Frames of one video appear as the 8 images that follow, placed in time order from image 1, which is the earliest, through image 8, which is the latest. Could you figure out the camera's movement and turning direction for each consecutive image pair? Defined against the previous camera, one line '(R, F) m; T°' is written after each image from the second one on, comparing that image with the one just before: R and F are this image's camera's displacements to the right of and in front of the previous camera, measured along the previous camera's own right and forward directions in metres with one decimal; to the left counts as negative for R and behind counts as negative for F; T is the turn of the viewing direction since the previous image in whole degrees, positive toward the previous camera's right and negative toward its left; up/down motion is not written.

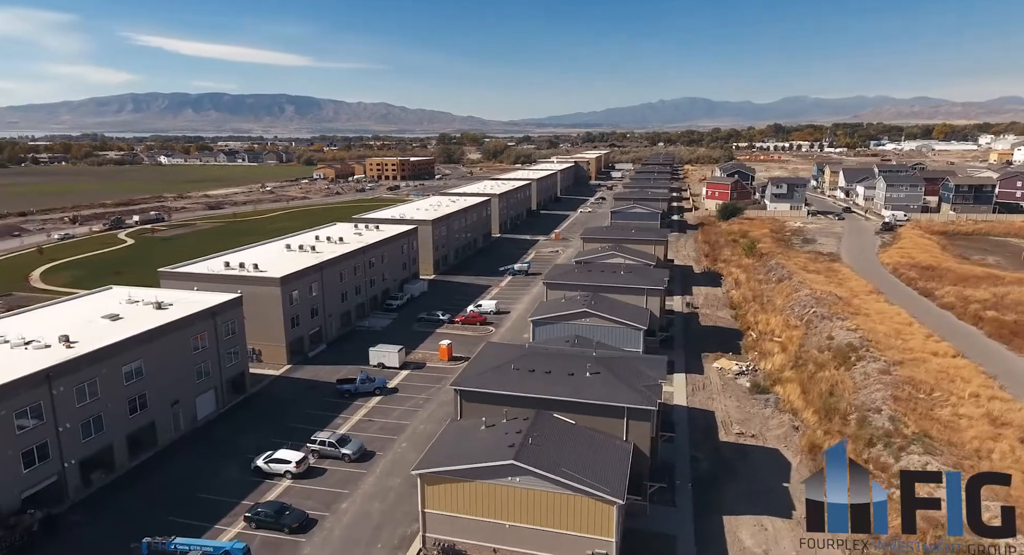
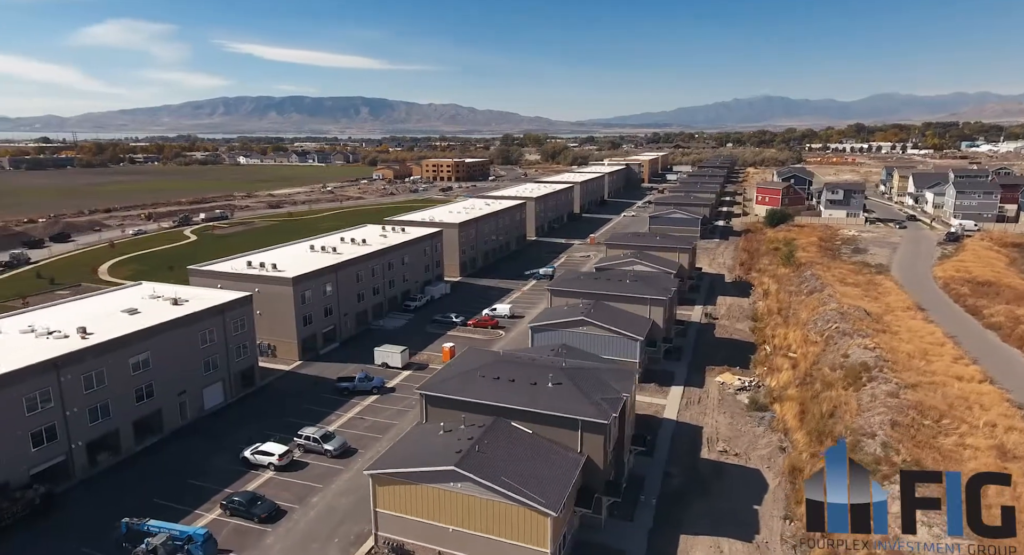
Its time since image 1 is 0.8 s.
(+4.4, -0.3) m; -7°
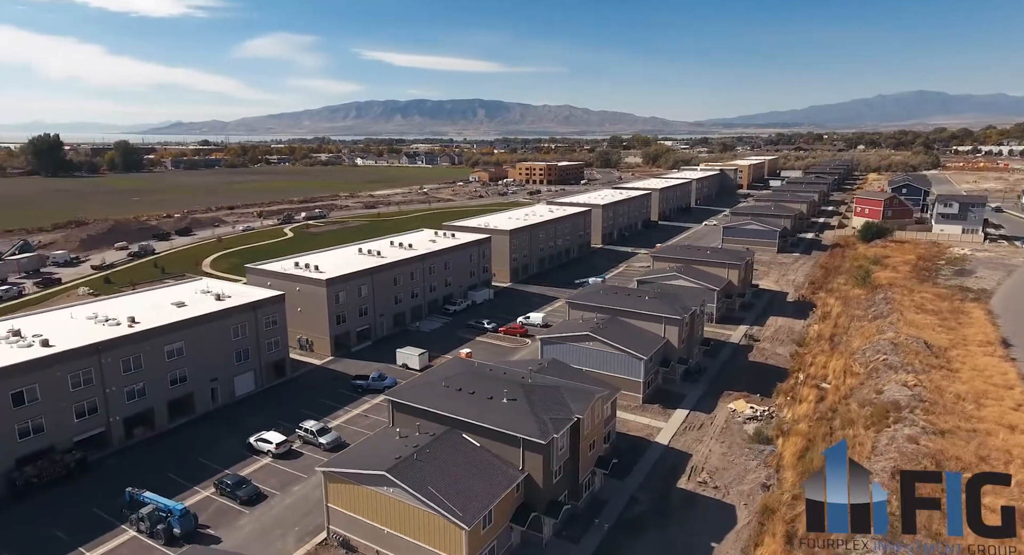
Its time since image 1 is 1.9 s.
(+6.7, -0.1) m; -11°
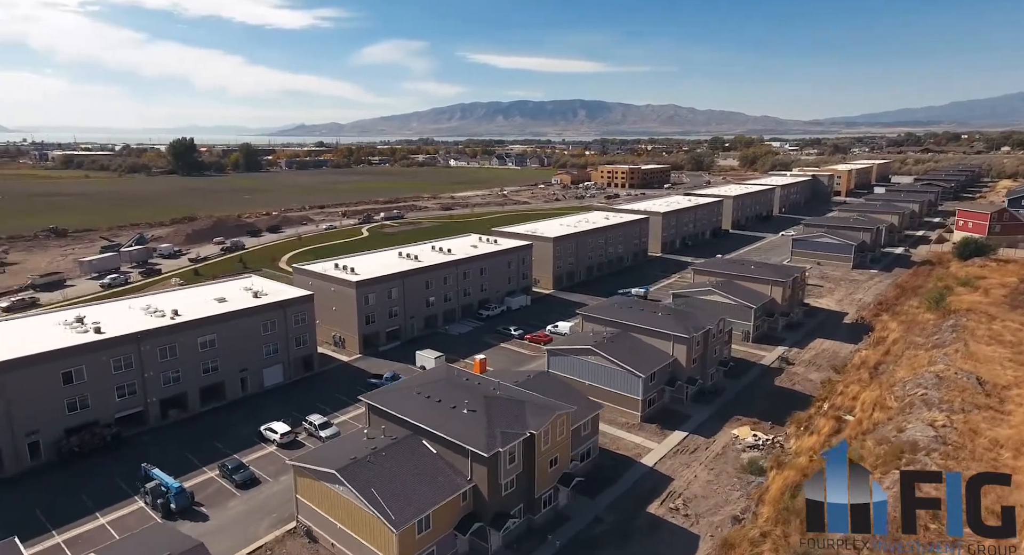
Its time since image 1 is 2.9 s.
(+6.1, -0.1) m; -10°
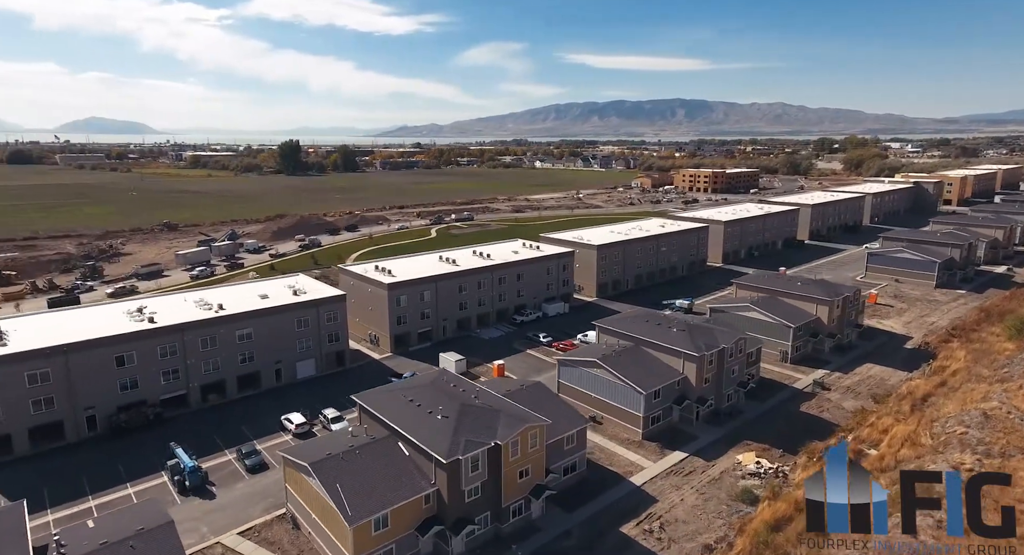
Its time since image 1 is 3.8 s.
(+5.5, -0.1) m; -9°
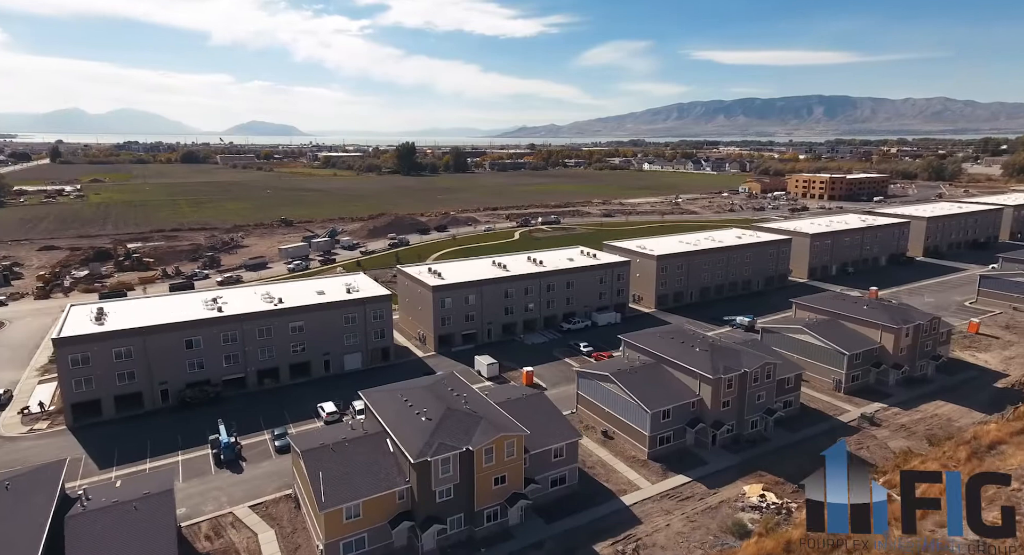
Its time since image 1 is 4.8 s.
(+6.4, -0.1) m; -12°
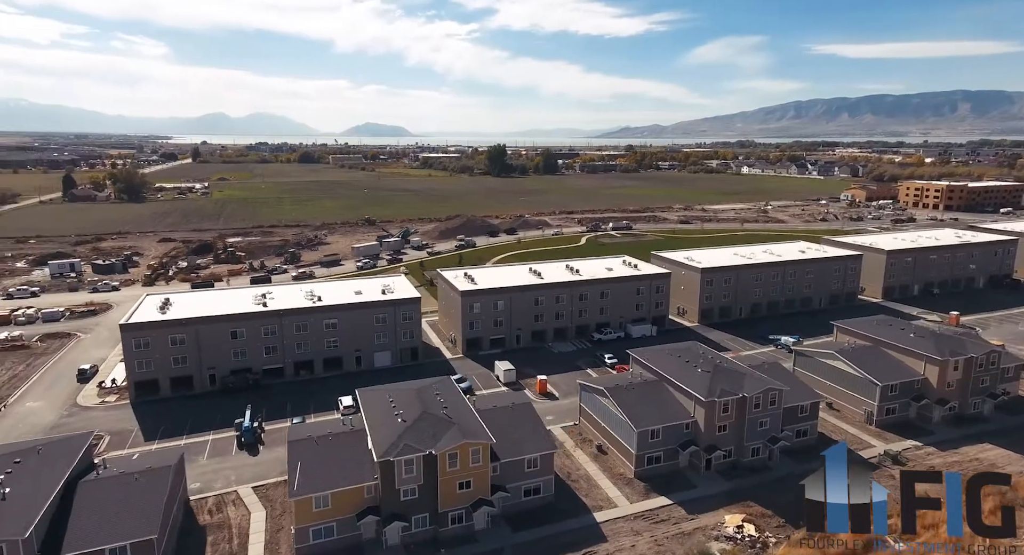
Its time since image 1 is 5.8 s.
(+6.5, -0.1) m; -10°
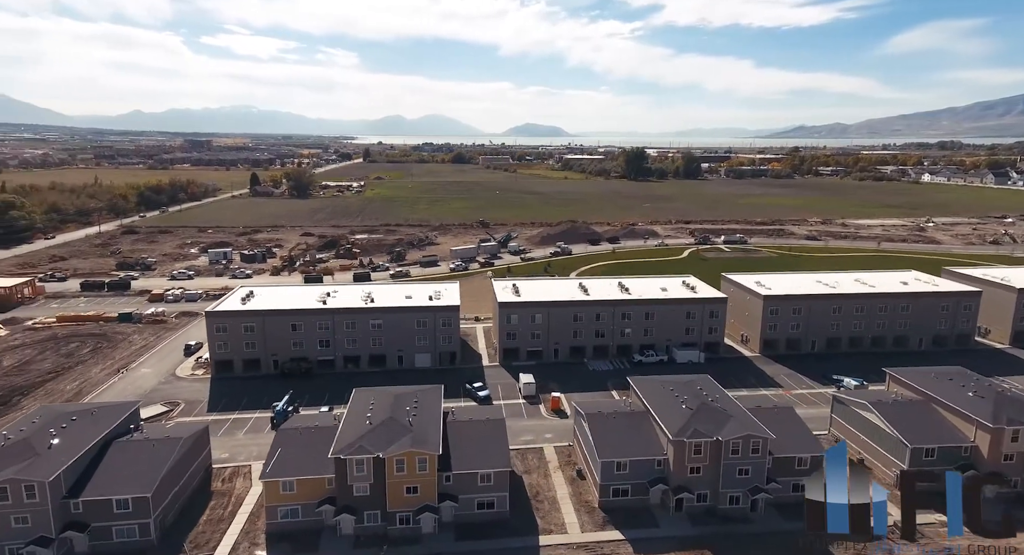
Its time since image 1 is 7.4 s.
(+10.4, +0.7) m; -16°
